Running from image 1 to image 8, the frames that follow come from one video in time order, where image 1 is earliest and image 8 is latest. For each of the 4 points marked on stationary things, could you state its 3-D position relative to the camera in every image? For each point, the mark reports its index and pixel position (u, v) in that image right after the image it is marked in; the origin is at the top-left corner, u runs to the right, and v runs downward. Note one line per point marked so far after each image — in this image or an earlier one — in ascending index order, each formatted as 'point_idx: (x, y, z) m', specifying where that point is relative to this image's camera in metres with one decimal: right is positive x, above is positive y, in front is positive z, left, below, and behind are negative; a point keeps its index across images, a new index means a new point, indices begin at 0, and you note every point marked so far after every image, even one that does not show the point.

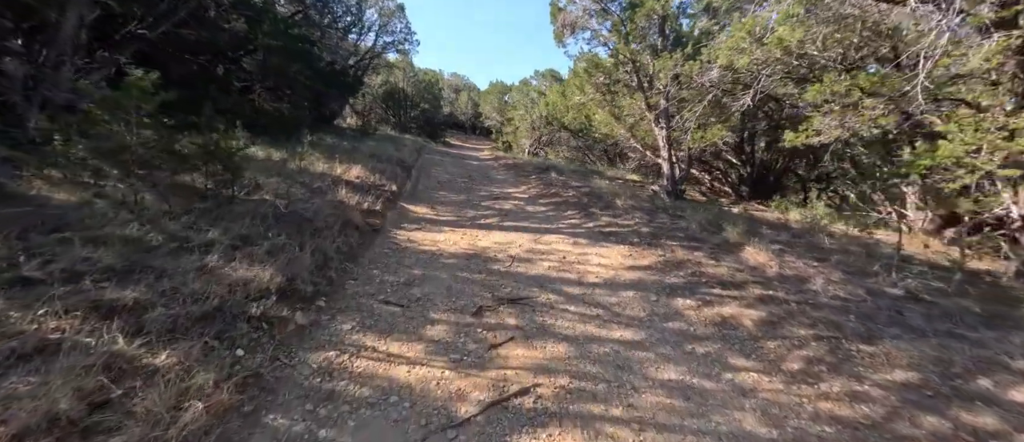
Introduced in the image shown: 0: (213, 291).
0: (-2.2, -0.5, +3.0) m
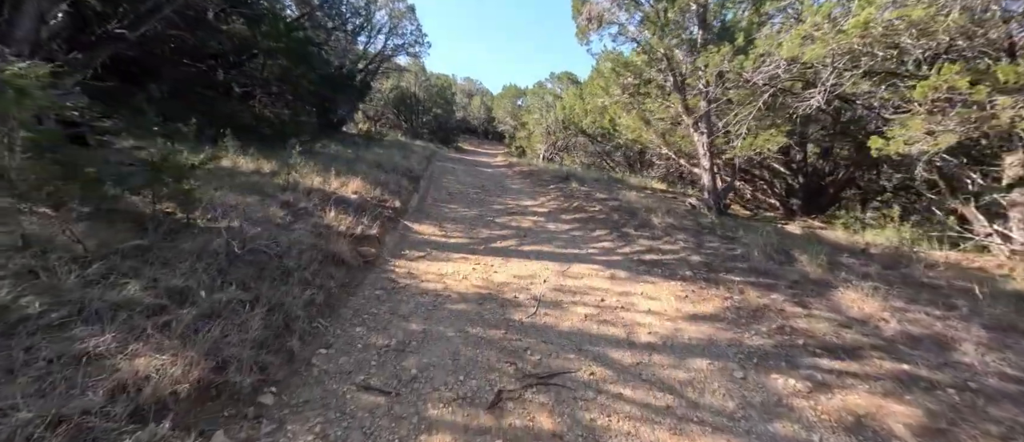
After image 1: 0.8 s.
0: (-2.0, -0.9, +1.9) m
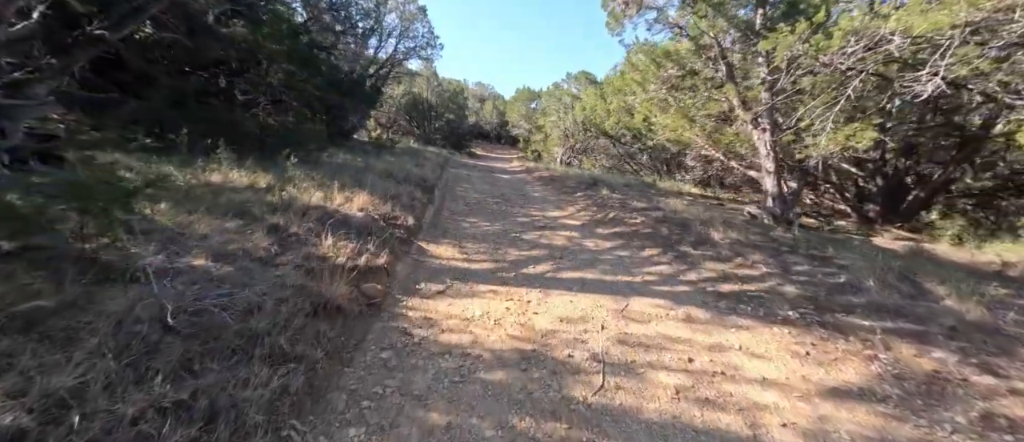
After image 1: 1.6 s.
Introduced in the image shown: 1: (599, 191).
0: (-1.6, -1.1, +0.7) m
1: (+2.4, +0.8, +11.8) m
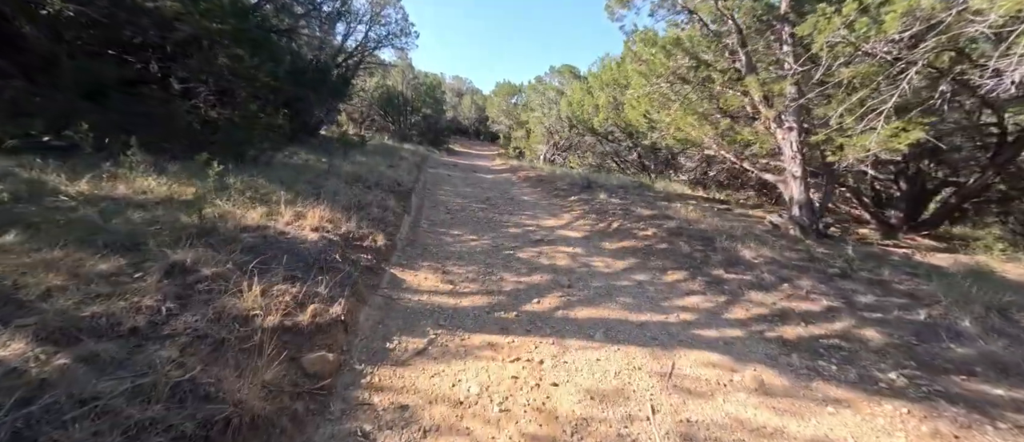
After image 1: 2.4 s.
0: (-1.4, -1.4, -0.6) m
1: (+2.1, +0.7, +10.7) m
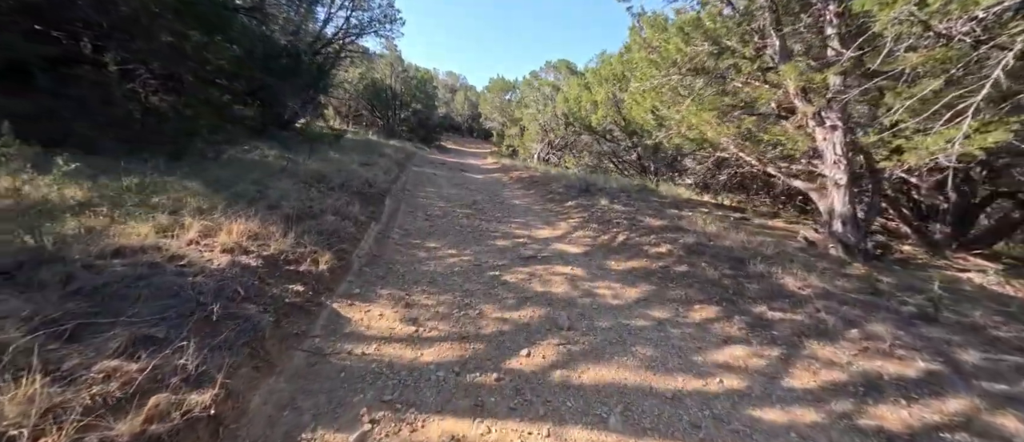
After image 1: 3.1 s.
0: (-1.5, -1.6, -1.8) m
1: (+1.9, +0.5, +9.5) m
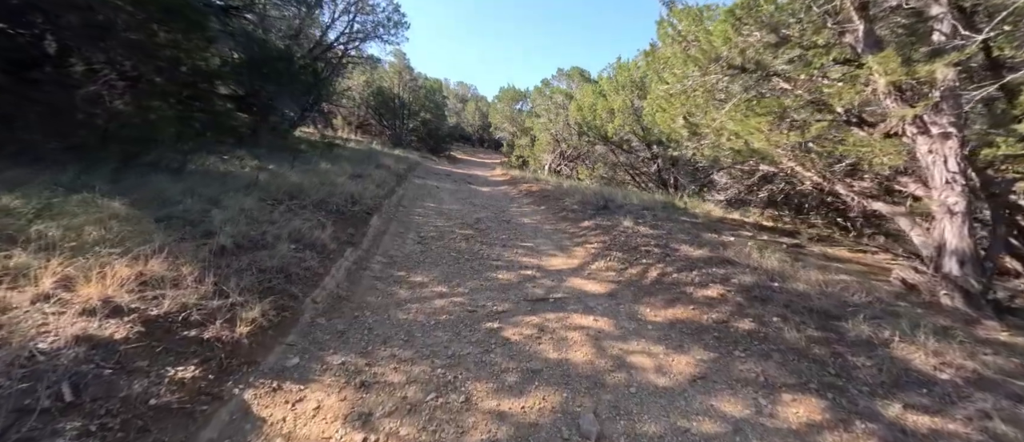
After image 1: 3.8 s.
0: (-1.6, -1.8, -3.1) m
1: (+2.0, 0.0, +8.2) m
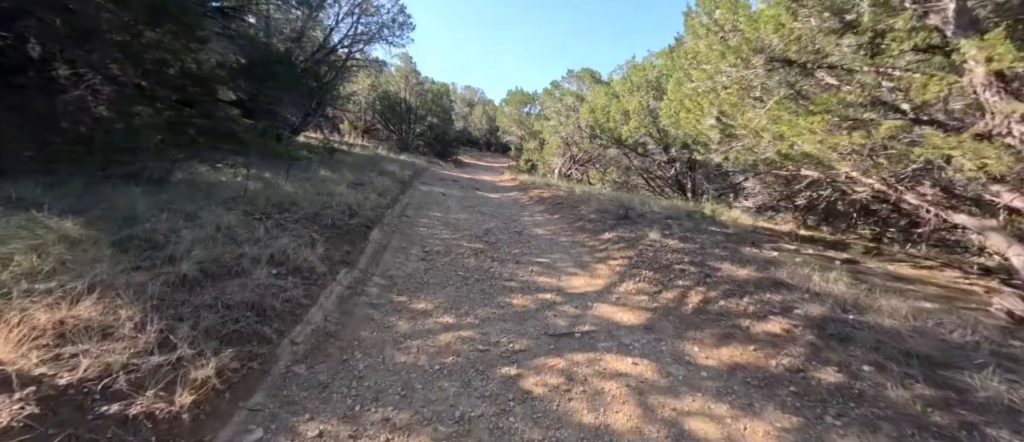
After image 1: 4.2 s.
0: (-1.6, -1.9, -3.8) m
1: (+2.2, -0.2, +7.4) m
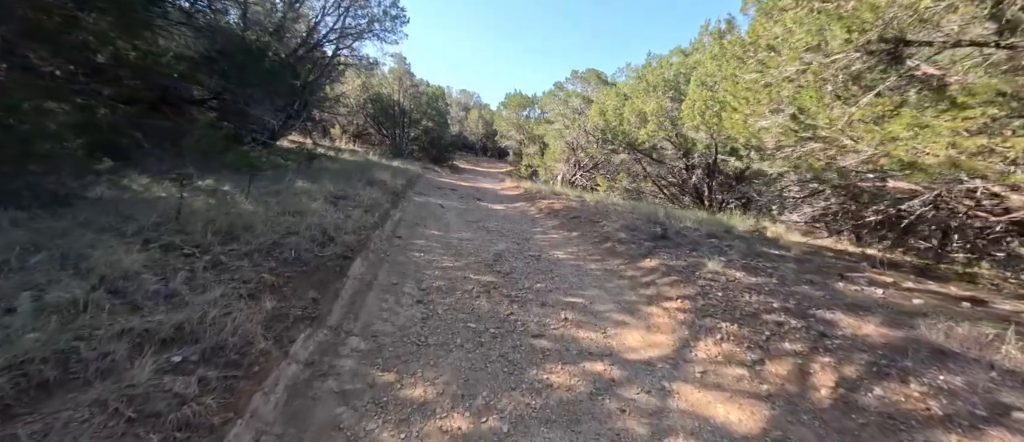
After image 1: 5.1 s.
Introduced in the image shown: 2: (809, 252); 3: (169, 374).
0: (-1.2, -2.1, -5.3) m
1: (+2.5, -0.5, +5.9) m
2: (+5.0, -0.5, +7.0) m
3: (-1.9, -0.8, +2.4) m
